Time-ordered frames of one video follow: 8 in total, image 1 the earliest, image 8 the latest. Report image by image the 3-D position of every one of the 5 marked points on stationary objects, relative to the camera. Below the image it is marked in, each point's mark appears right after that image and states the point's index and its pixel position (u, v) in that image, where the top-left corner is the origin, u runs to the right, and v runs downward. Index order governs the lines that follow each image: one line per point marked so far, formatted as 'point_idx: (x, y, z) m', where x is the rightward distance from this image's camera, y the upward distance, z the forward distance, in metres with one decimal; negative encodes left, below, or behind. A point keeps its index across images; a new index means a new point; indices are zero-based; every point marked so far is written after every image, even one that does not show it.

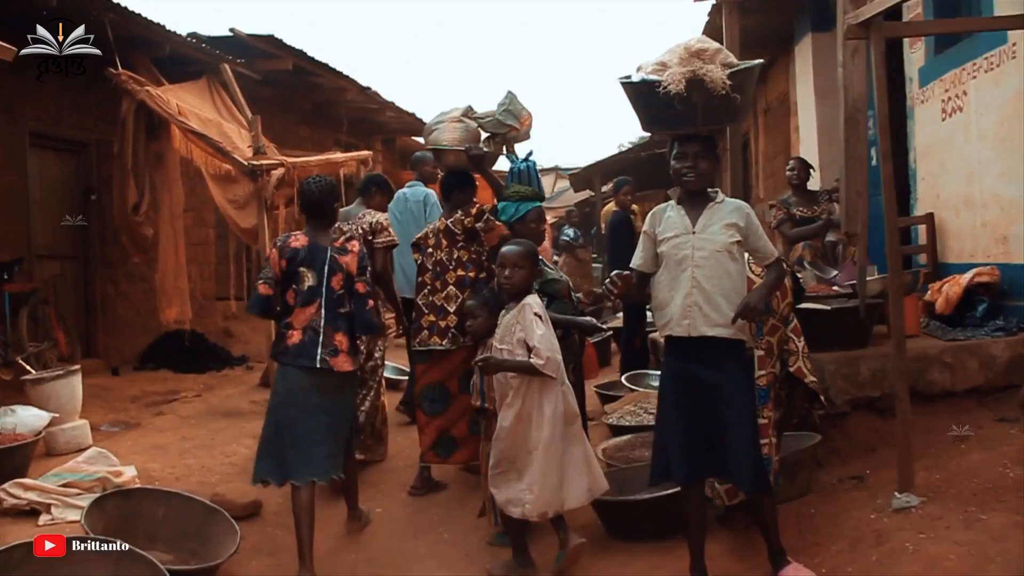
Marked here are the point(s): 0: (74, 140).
0: (-3.1, +1.0, +7.4) m
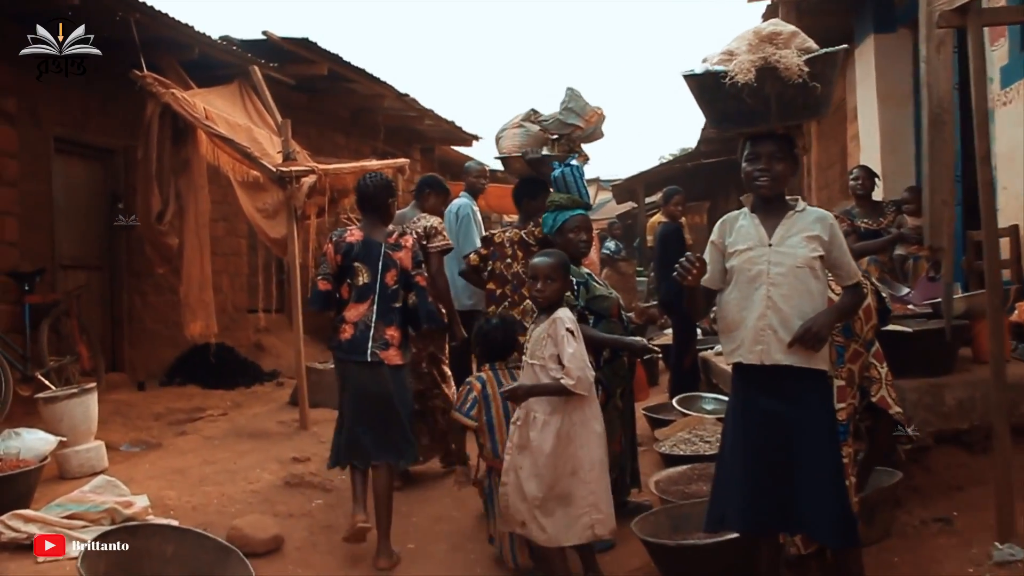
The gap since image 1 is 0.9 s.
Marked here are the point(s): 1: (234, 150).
0: (-2.8, +1.0, +7.2) m
1: (-1.6, +0.8, +5.9) m
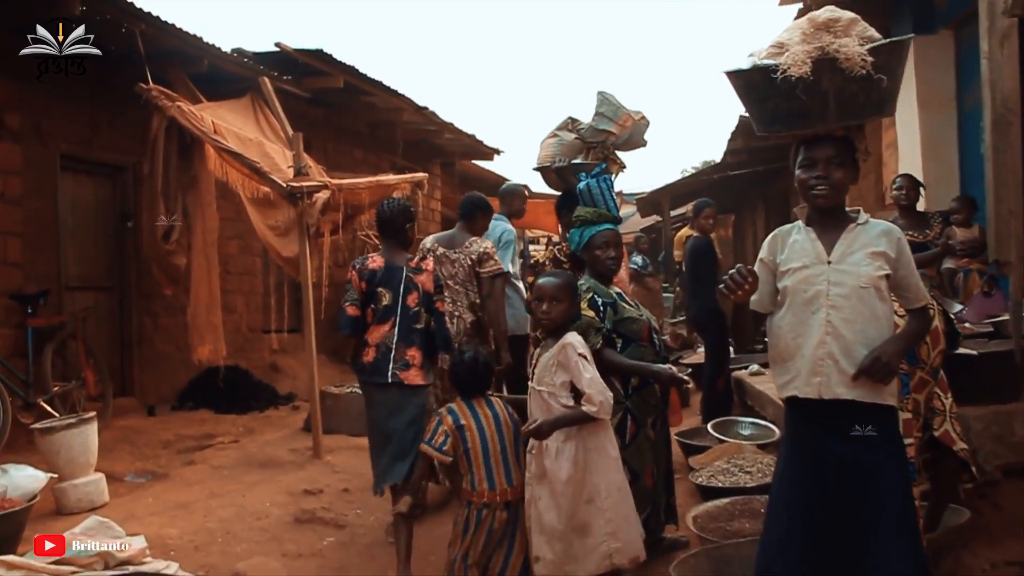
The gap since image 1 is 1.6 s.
0: (-2.7, +0.8, +6.9) m
1: (-1.5, +0.7, +5.6) m
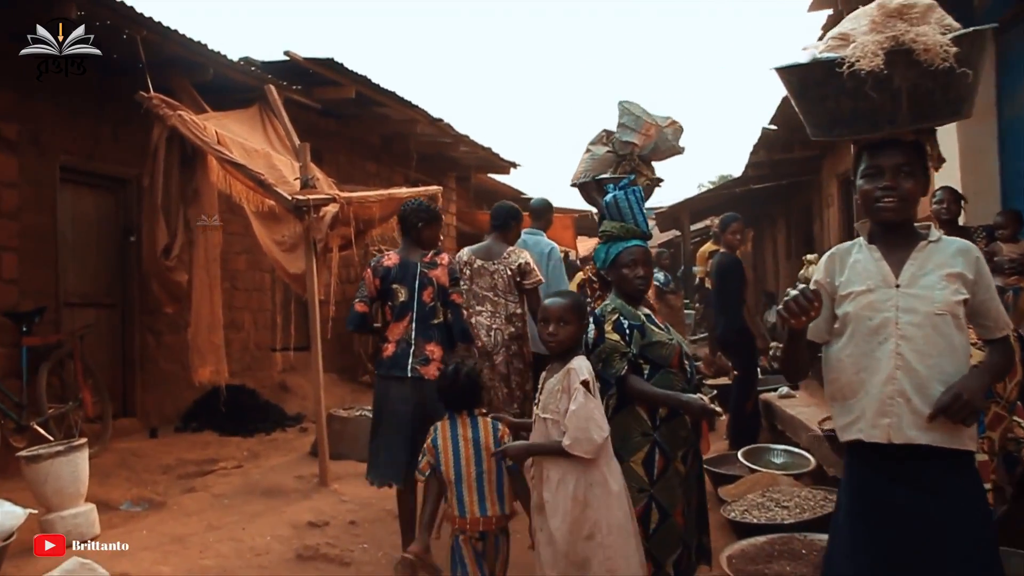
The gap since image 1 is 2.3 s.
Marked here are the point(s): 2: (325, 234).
0: (-2.6, +0.7, +6.7) m
1: (-1.4, +0.6, +5.4) m
2: (-1.0, +0.3, +5.7) m
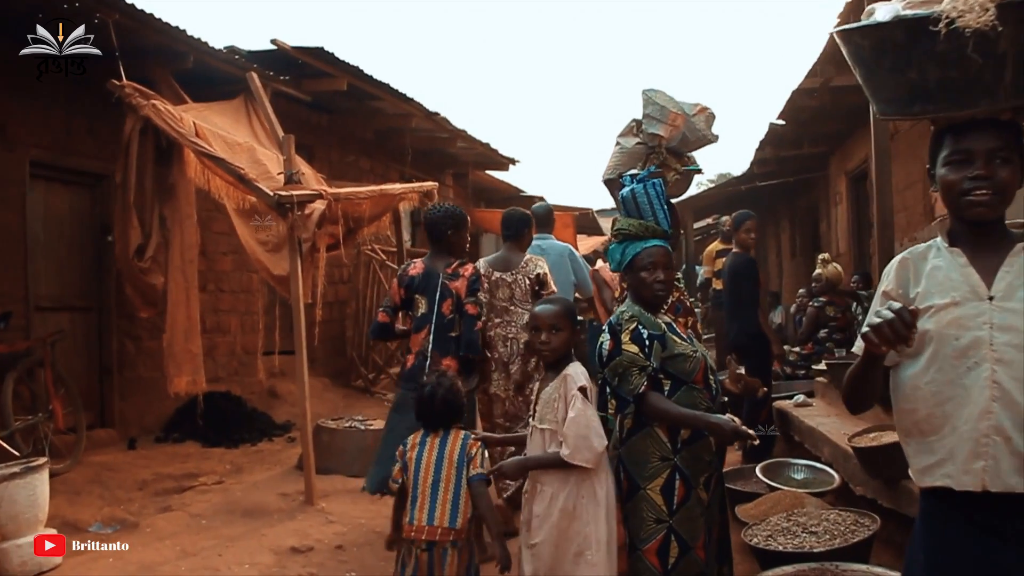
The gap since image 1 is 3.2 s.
0: (-2.6, +0.7, +6.3) m
1: (-1.4, +0.5, +5.0) m
2: (-1.0, +0.3, +5.3) m
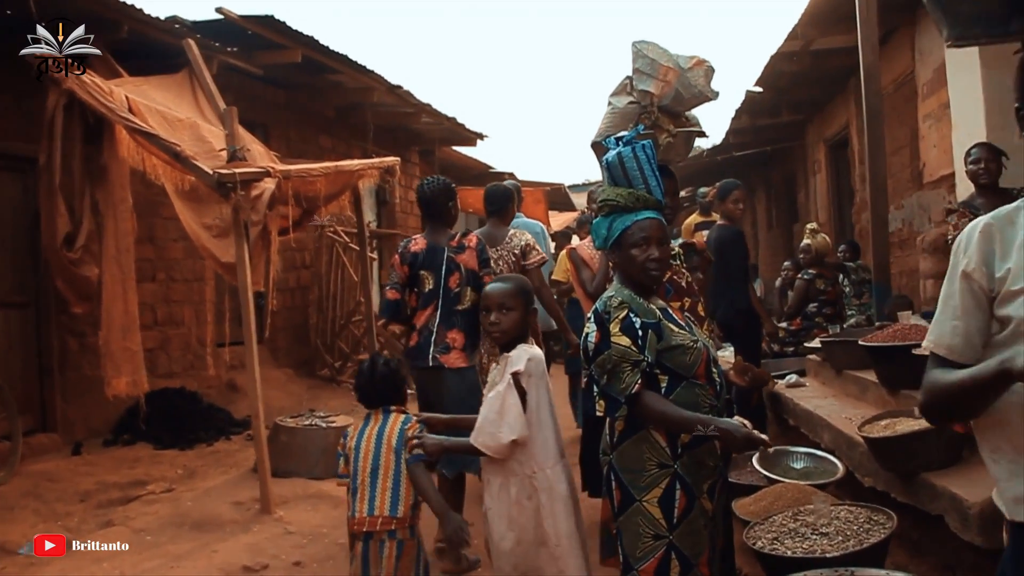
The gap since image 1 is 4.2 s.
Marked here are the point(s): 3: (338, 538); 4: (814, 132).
0: (-2.7, +0.7, +5.7) m
1: (-1.5, +0.6, +4.5) m
2: (-1.2, +0.3, +4.8) m
3: (-0.7, -1.0, +4.2) m
4: (+3.6, +1.9, +12.4) m
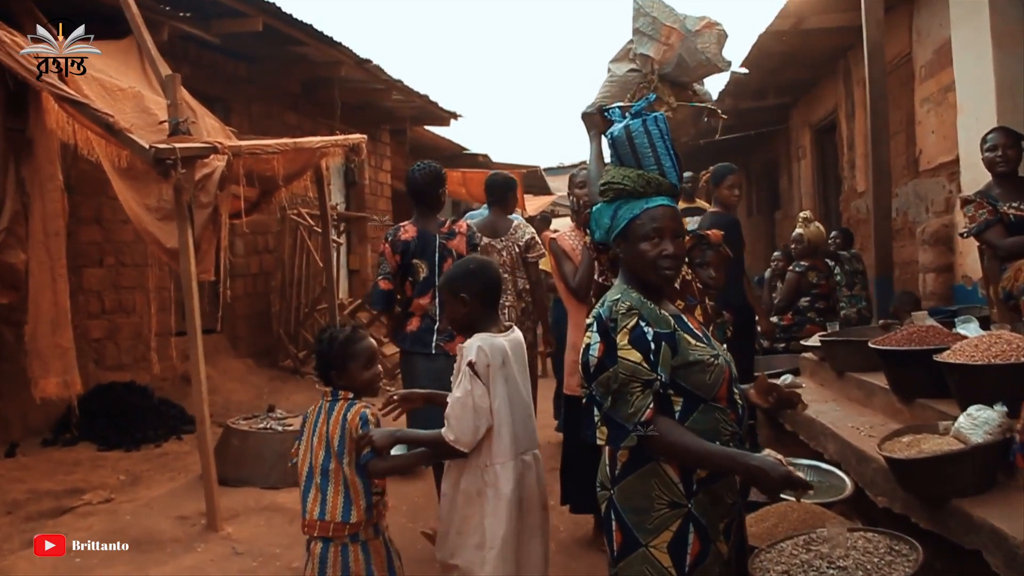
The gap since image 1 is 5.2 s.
0: (-2.8, +0.8, +5.2) m
1: (-1.6, +0.6, +4.0) m
2: (-1.3, +0.4, +4.3) m
3: (-0.8, -1.0, +3.8) m
4: (+3.3, +2.0, +12.0) m
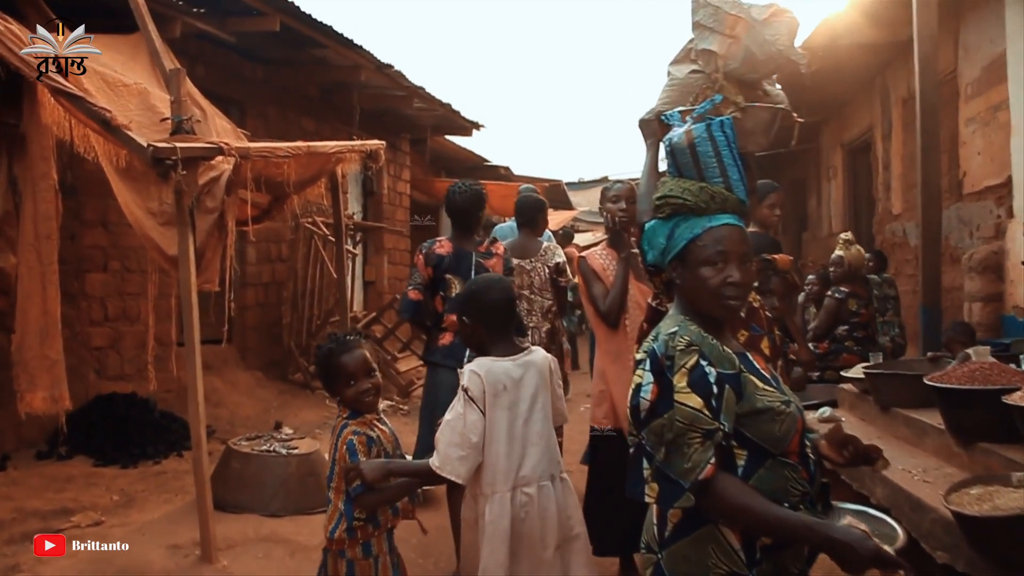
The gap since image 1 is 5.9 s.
0: (-2.7, +0.8, +4.9) m
1: (-1.5, +0.6, +3.7) m
2: (-1.1, +0.3, +4.0) m
3: (-0.7, -1.0, +3.5) m
4: (+3.6, +1.7, +11.7) m
